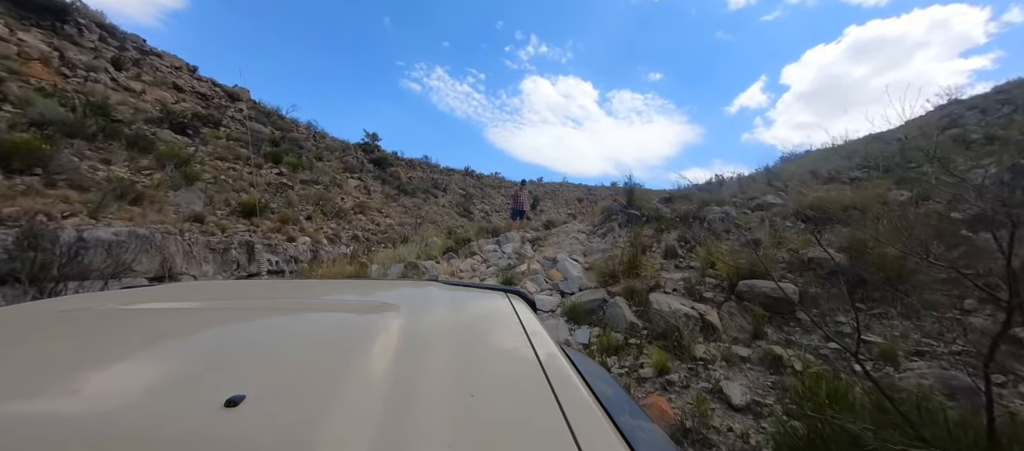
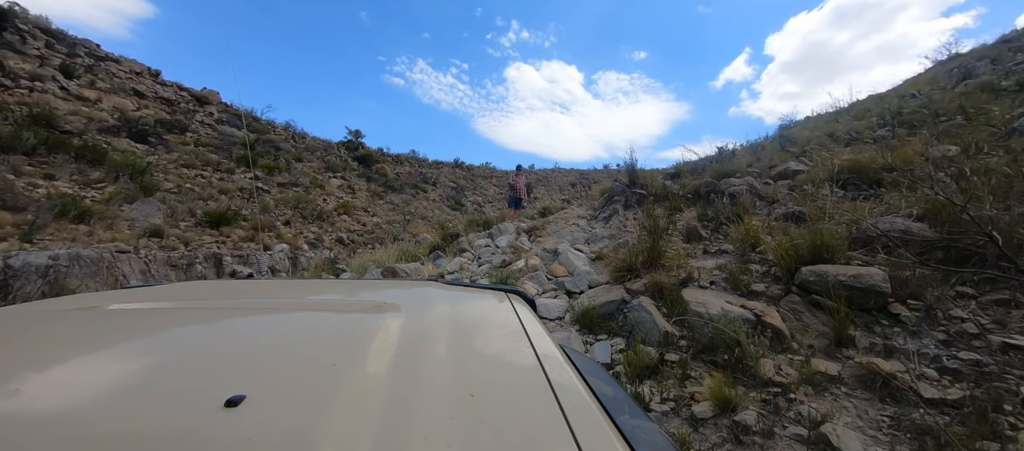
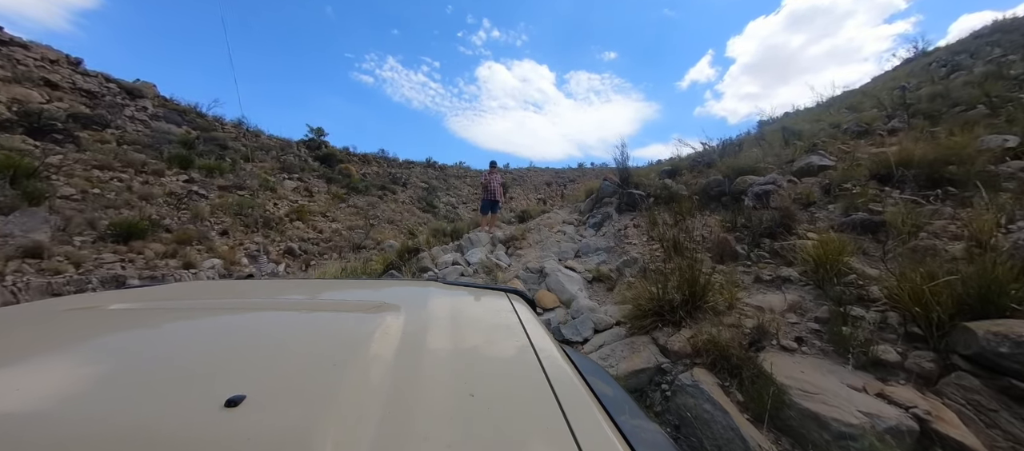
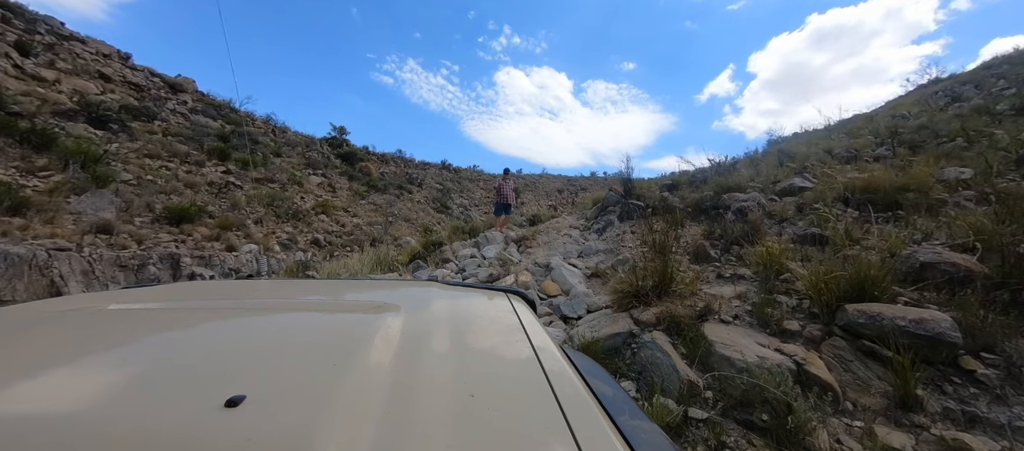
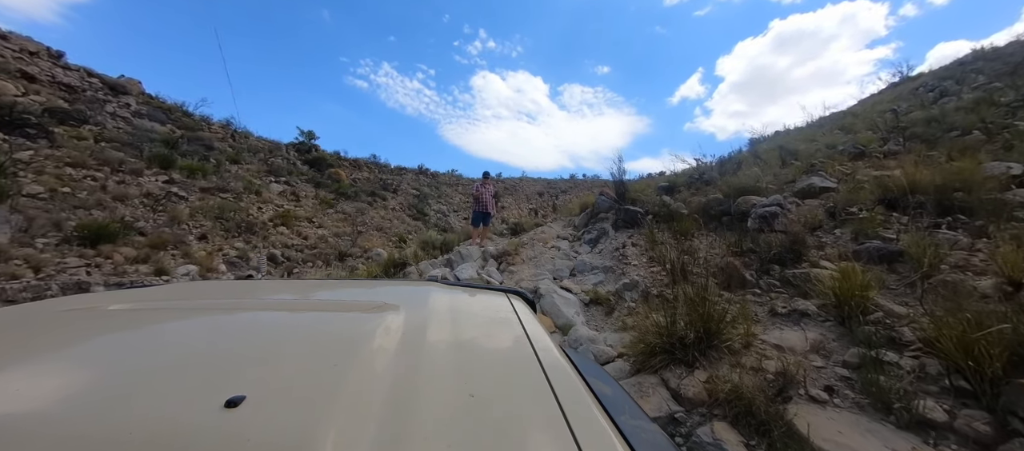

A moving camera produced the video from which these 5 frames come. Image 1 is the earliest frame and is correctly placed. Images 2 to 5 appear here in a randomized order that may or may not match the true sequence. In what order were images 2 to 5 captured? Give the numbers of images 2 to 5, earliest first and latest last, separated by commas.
2, 4, 3, 5
